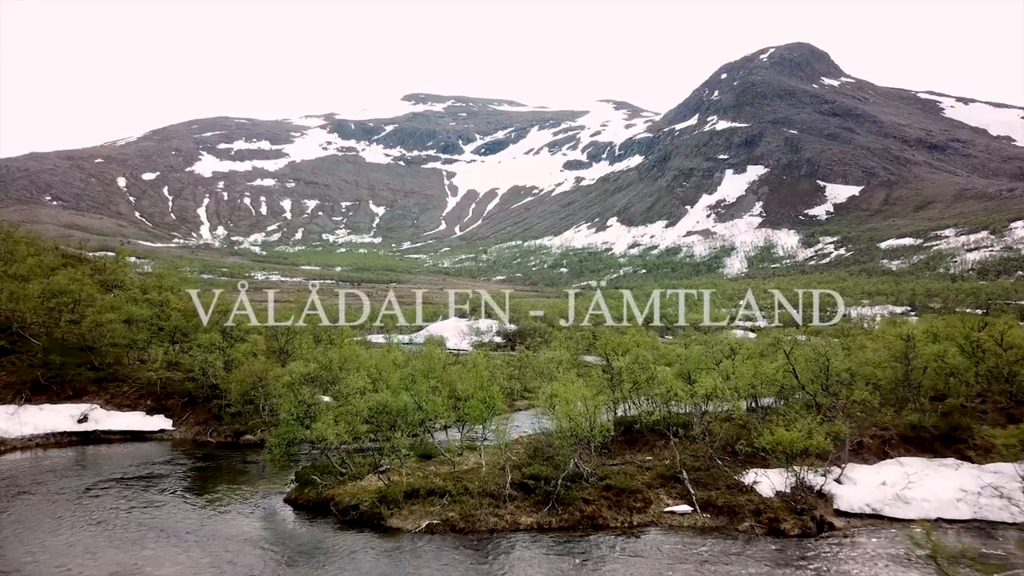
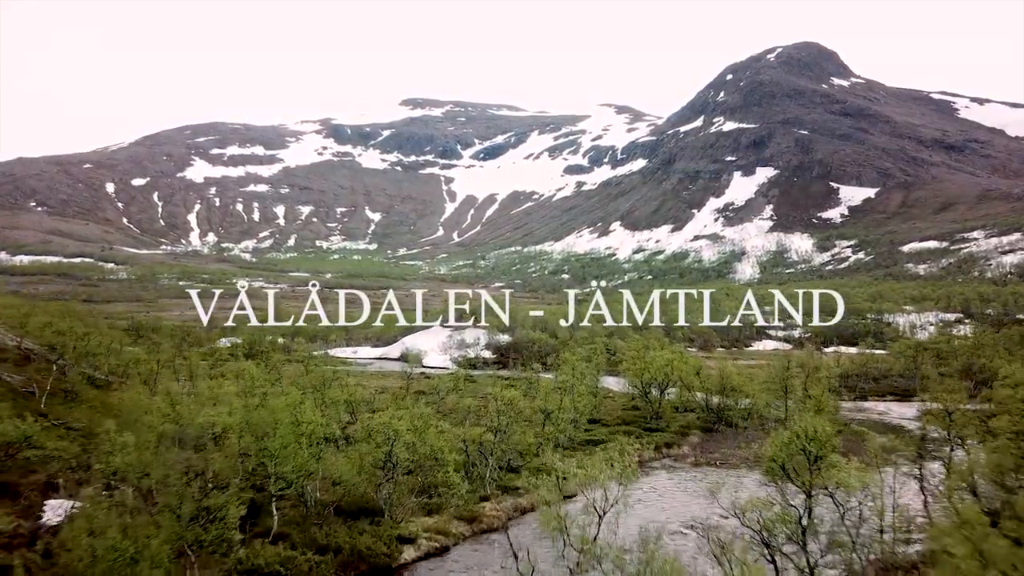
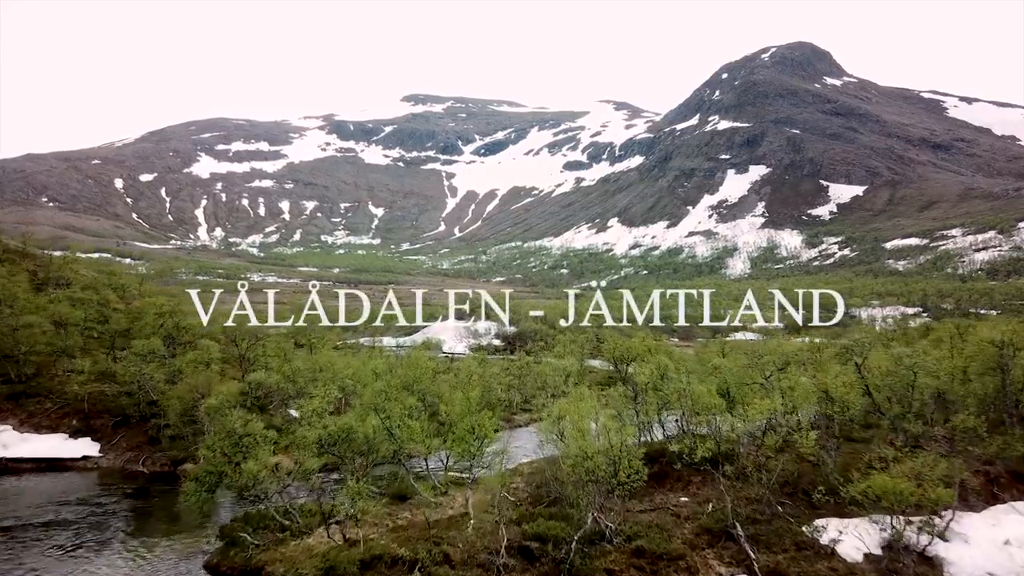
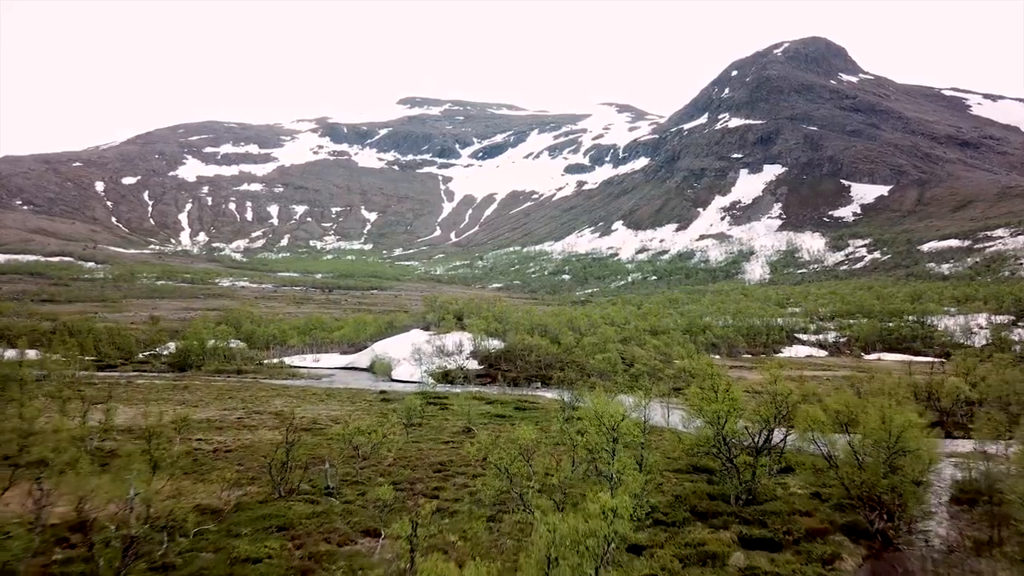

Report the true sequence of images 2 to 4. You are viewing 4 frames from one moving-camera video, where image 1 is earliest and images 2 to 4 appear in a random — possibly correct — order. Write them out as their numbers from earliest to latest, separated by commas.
3, 2, 4
